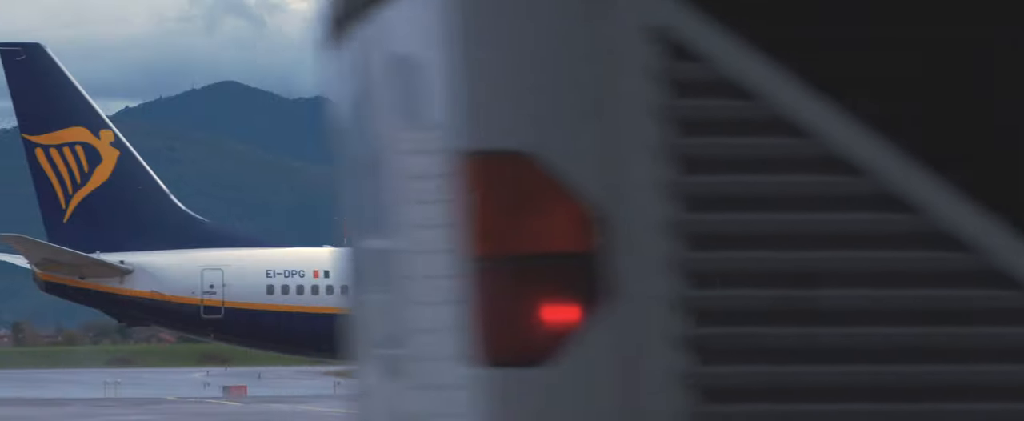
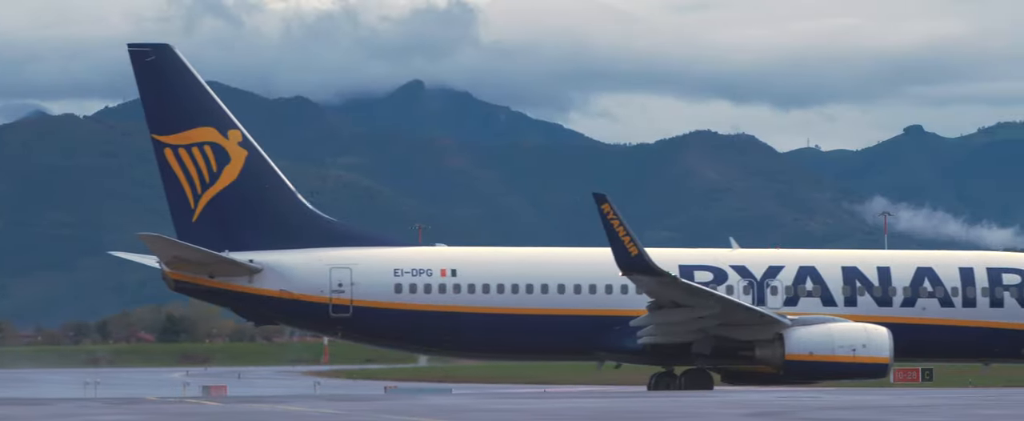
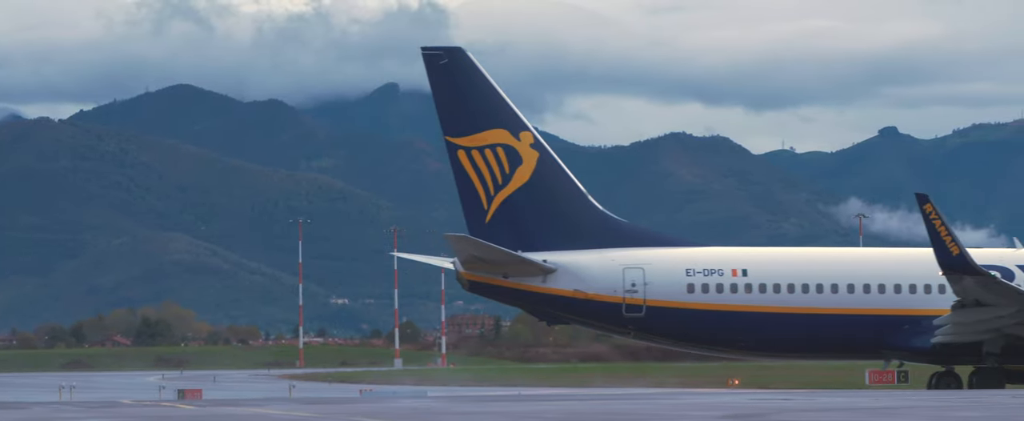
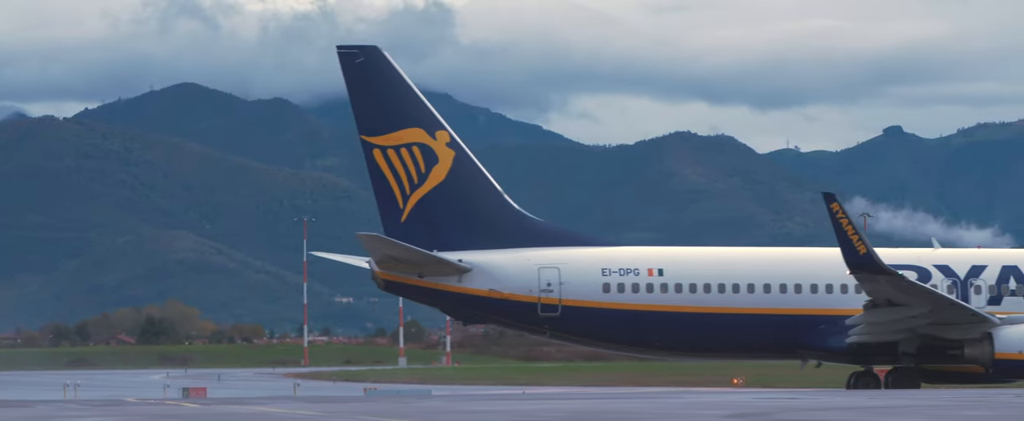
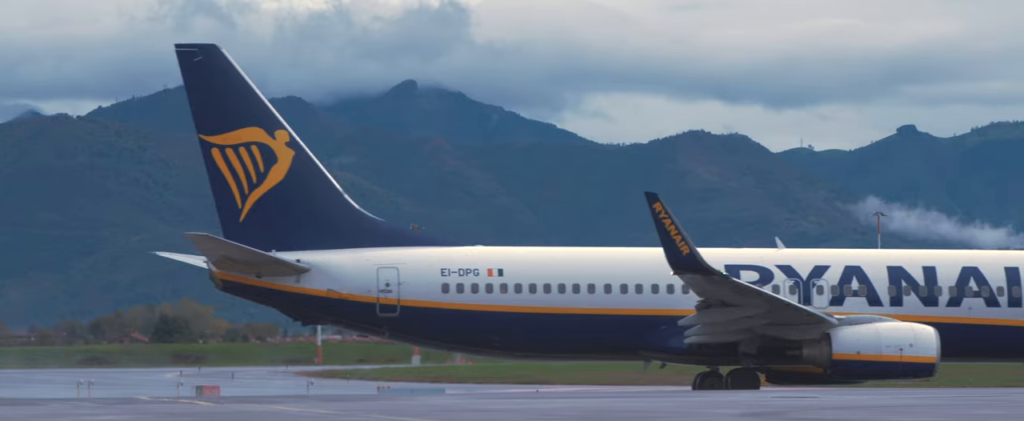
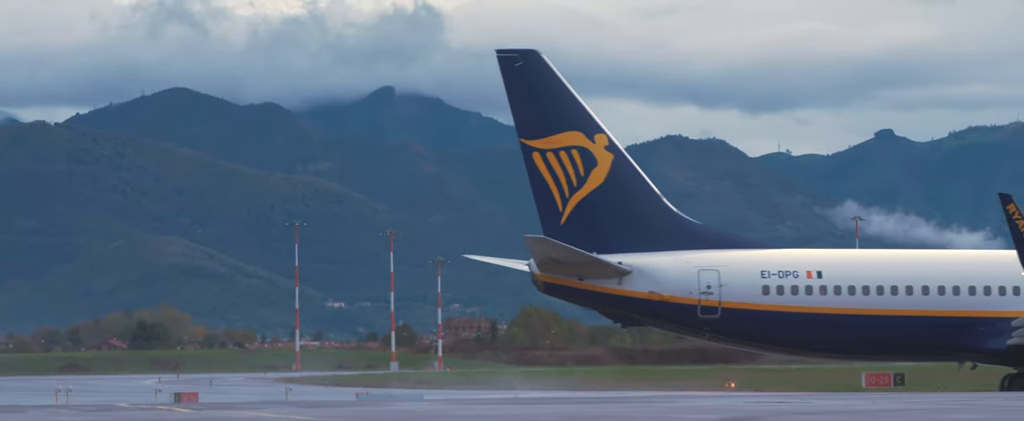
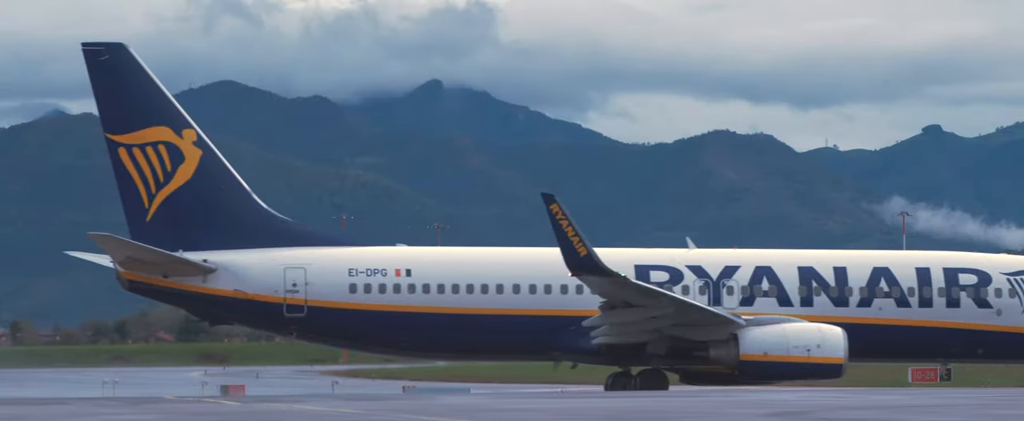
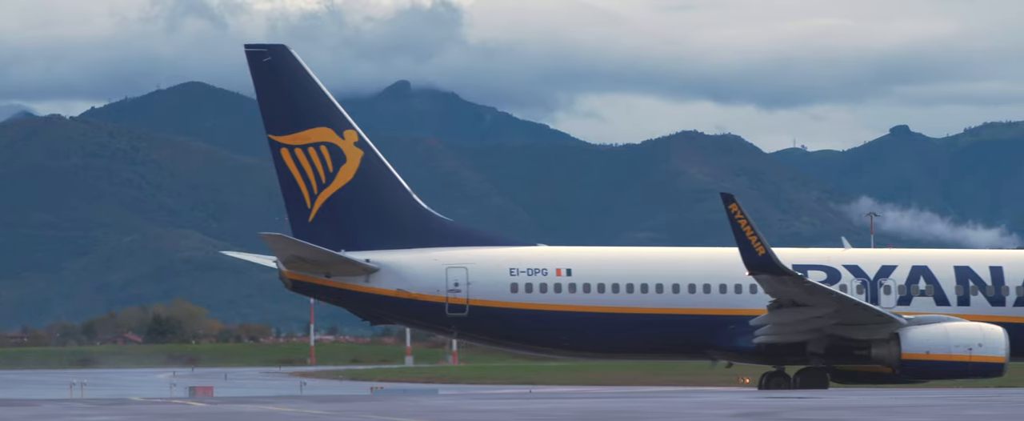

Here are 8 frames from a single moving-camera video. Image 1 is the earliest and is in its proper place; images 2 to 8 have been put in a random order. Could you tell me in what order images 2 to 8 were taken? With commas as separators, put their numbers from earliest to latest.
7, 2, 5, 8, 4, 3, 6
